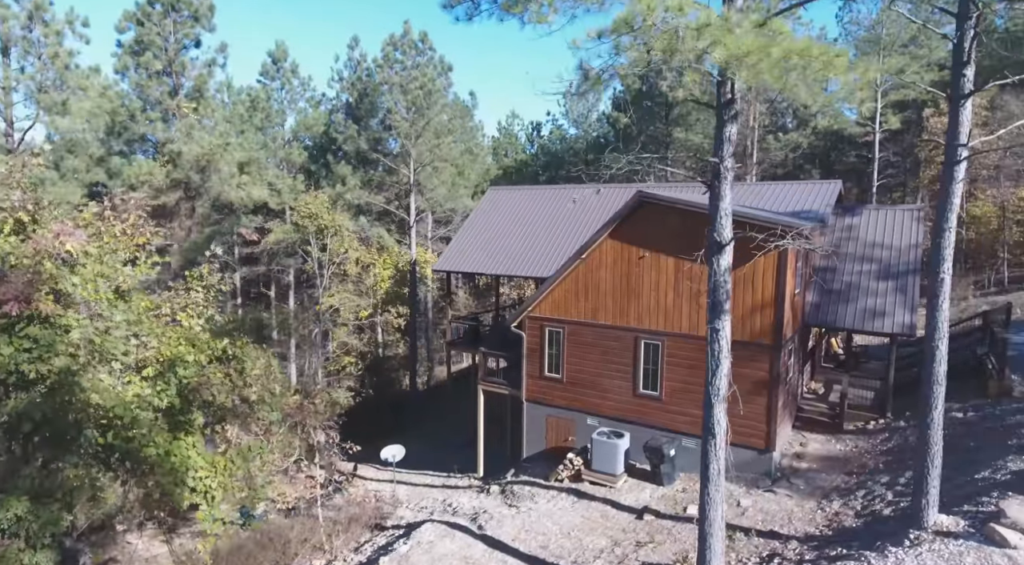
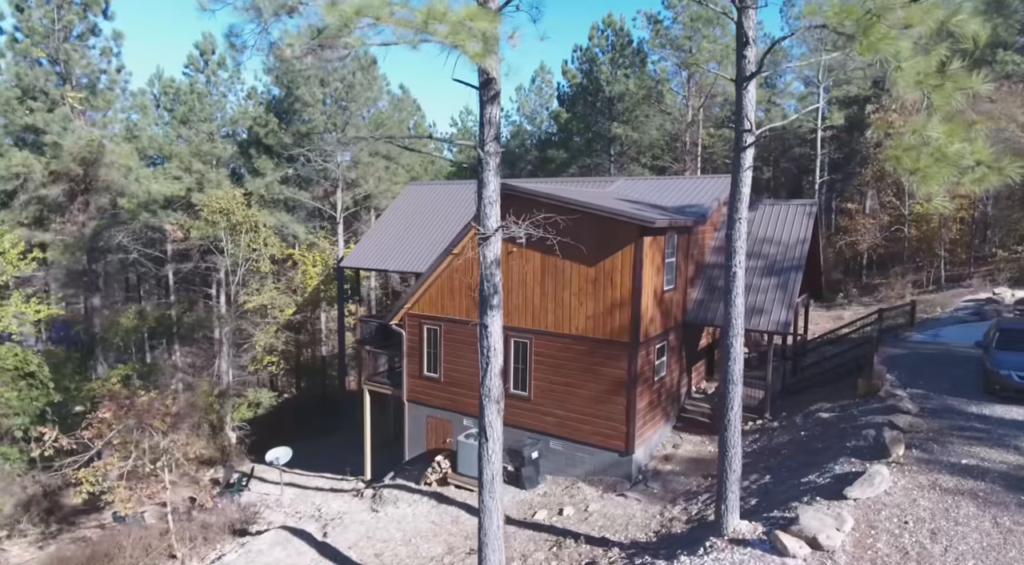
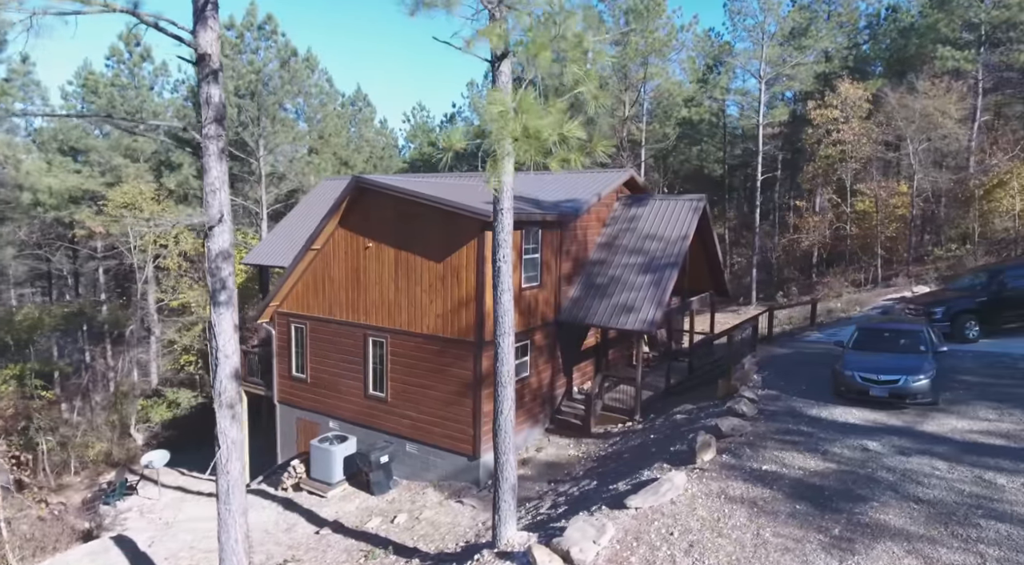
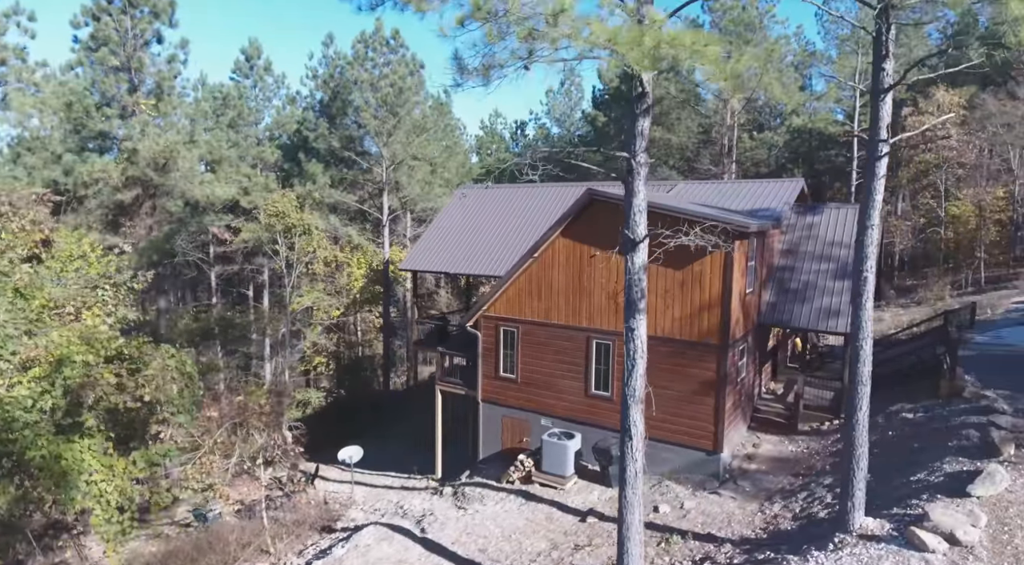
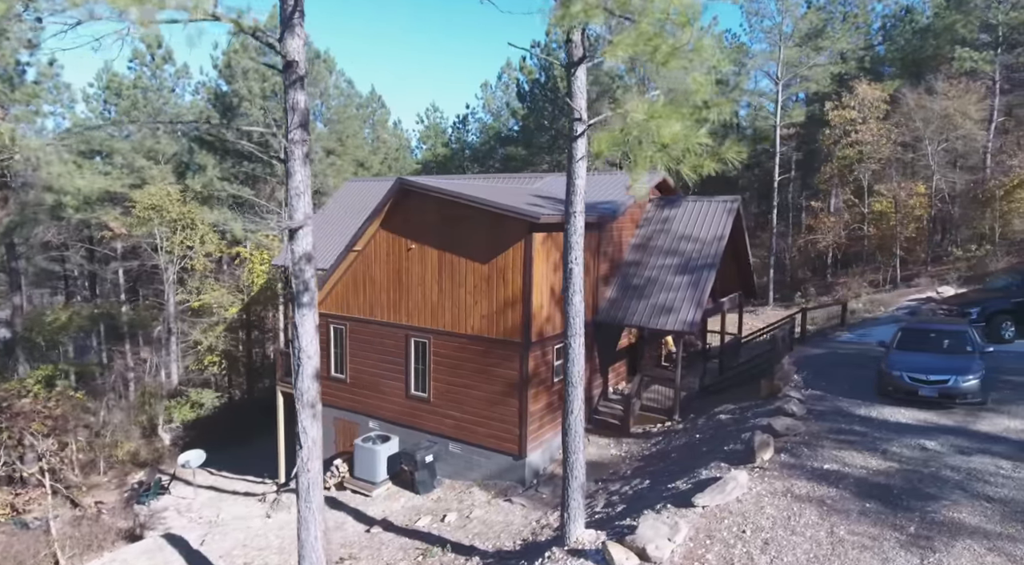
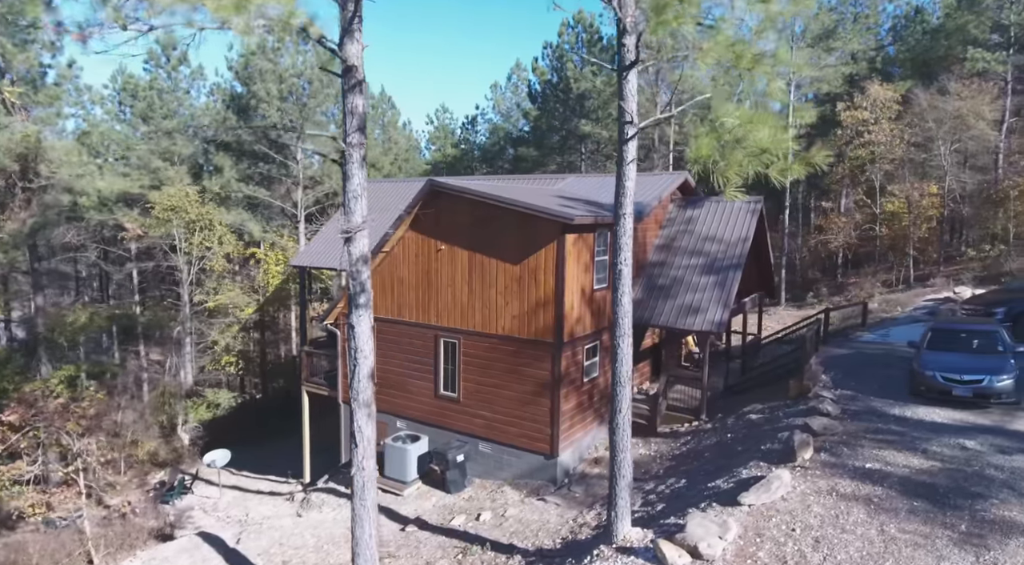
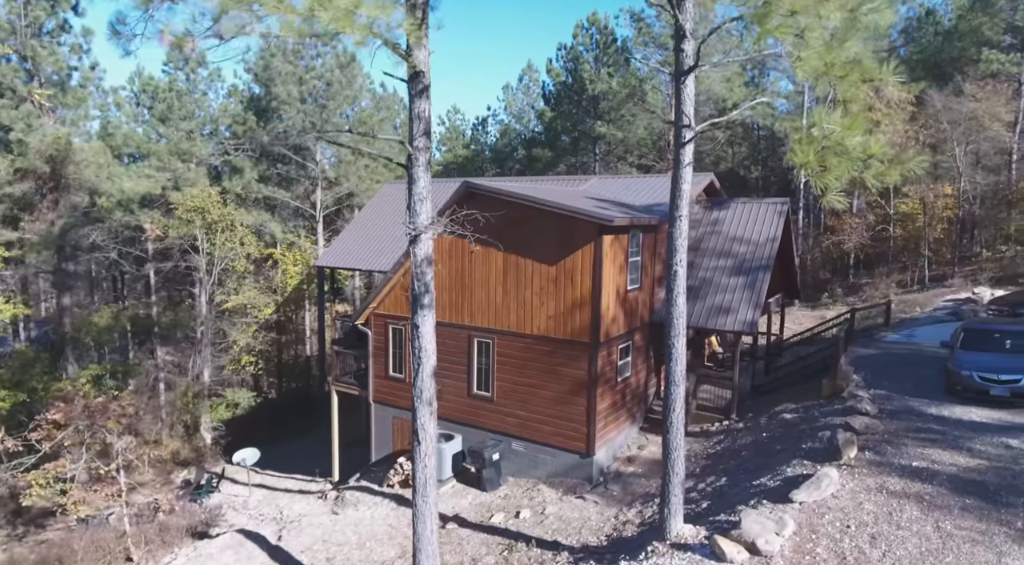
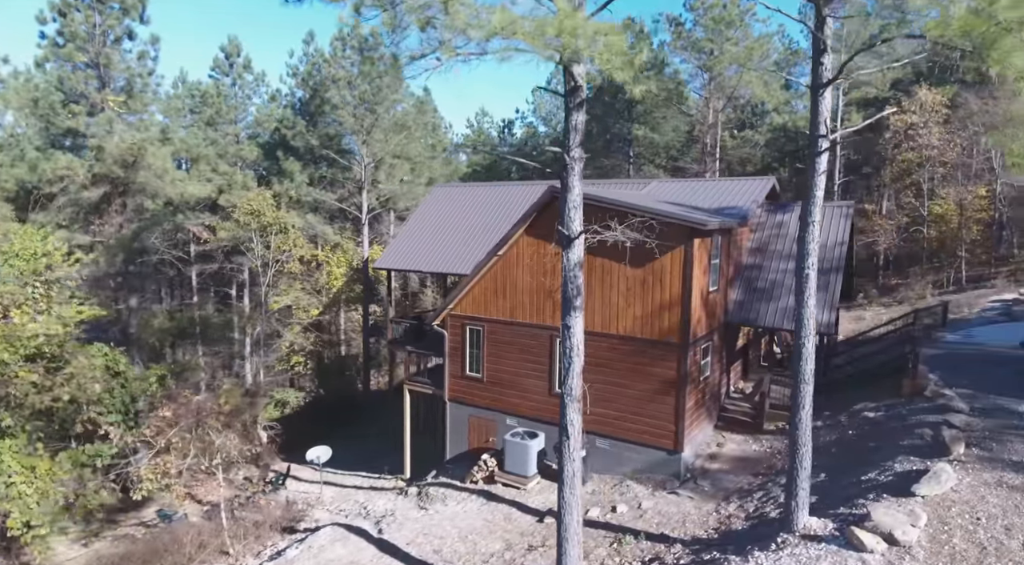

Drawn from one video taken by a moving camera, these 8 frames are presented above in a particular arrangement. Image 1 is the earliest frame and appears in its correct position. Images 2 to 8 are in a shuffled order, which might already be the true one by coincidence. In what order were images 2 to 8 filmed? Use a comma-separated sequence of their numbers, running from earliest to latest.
4, 8, 2, 7, 6, 5, 3
